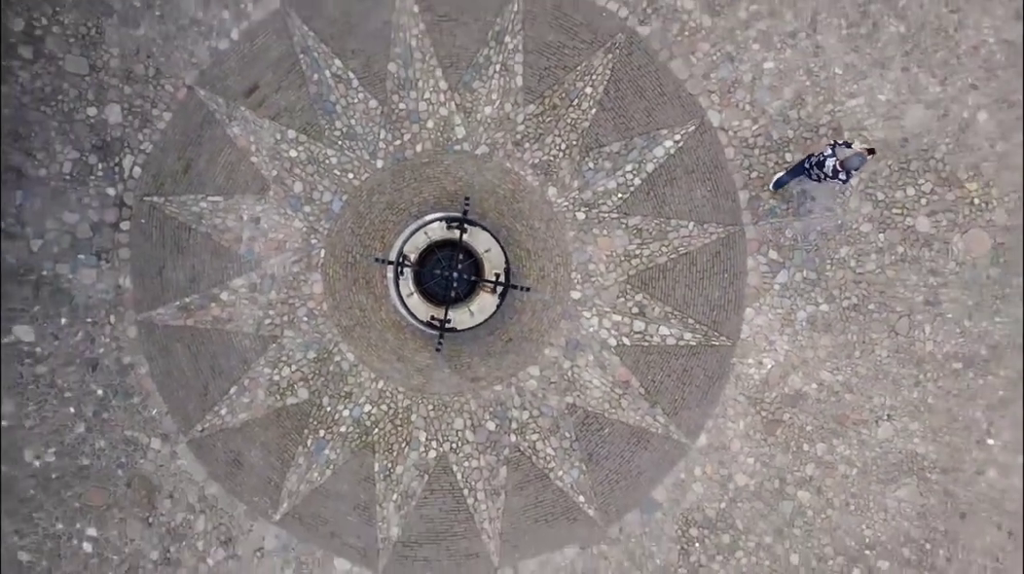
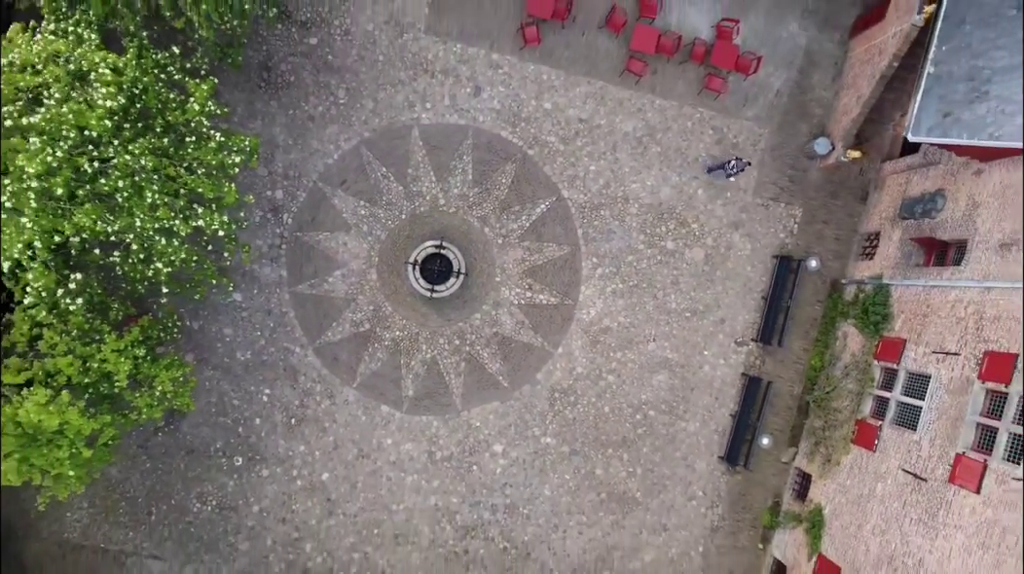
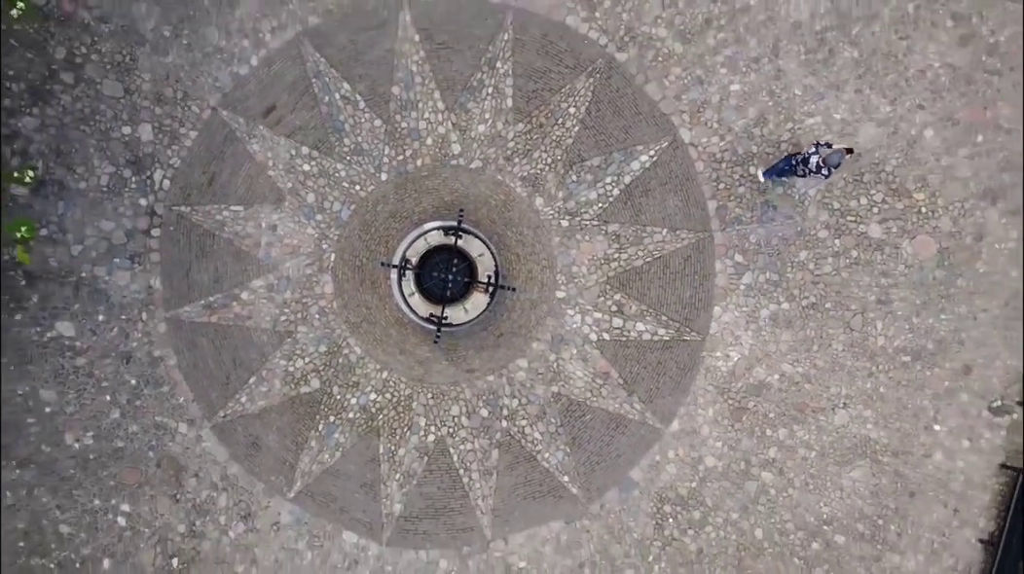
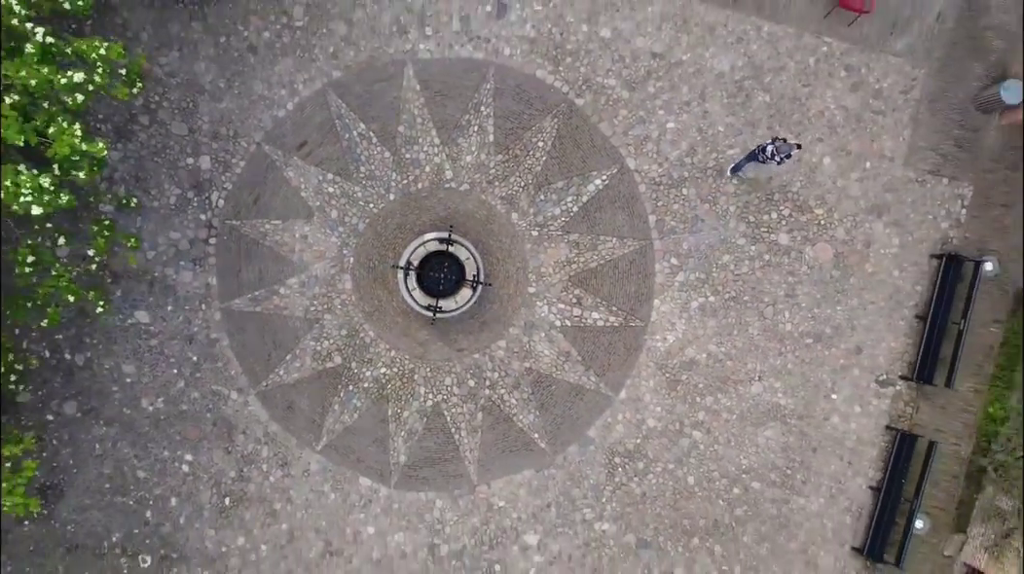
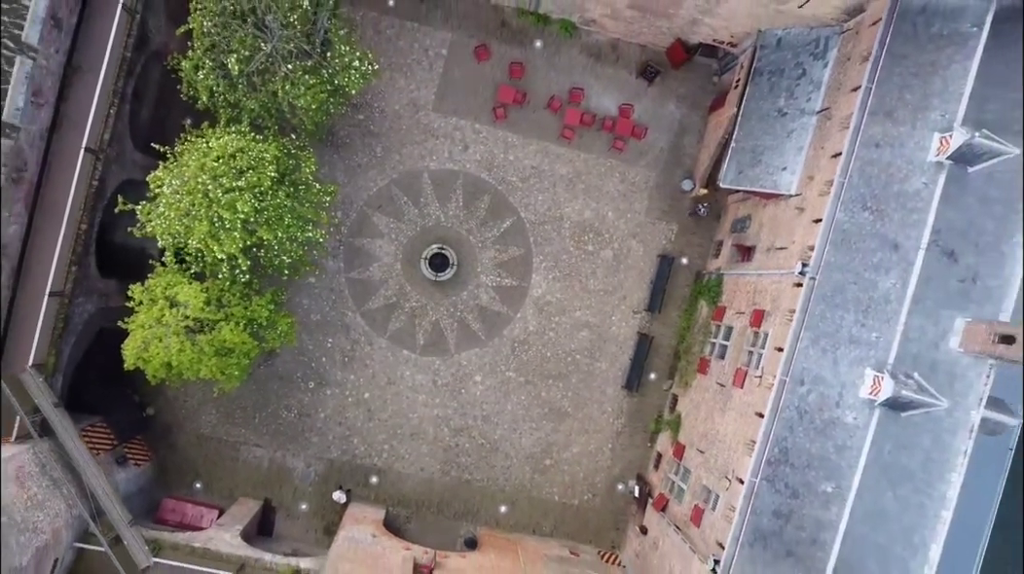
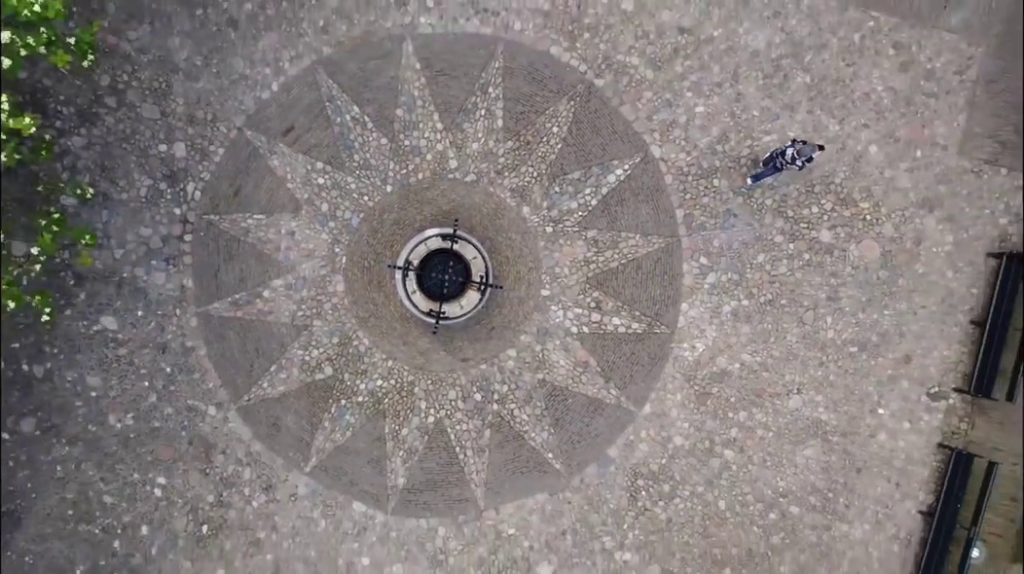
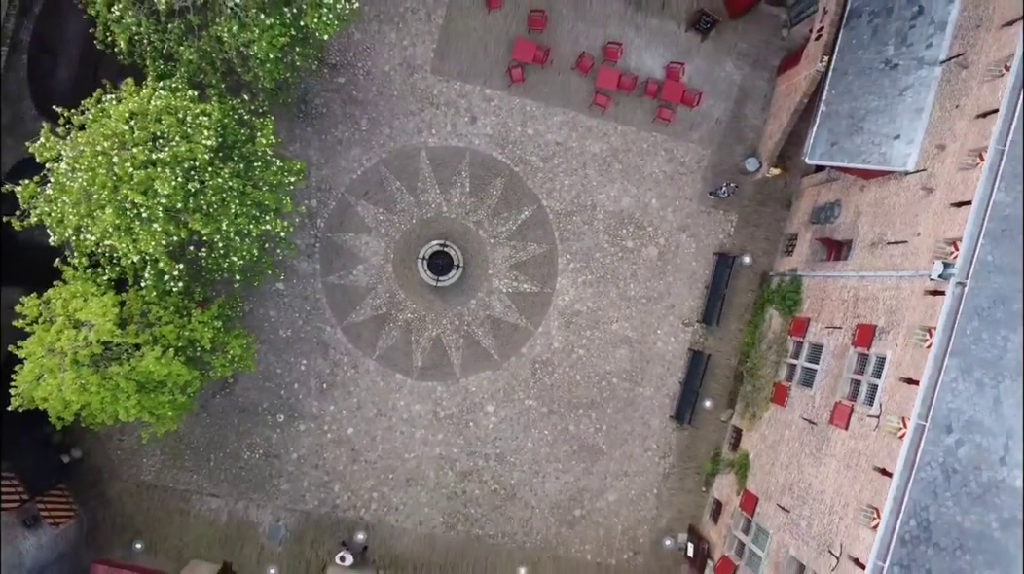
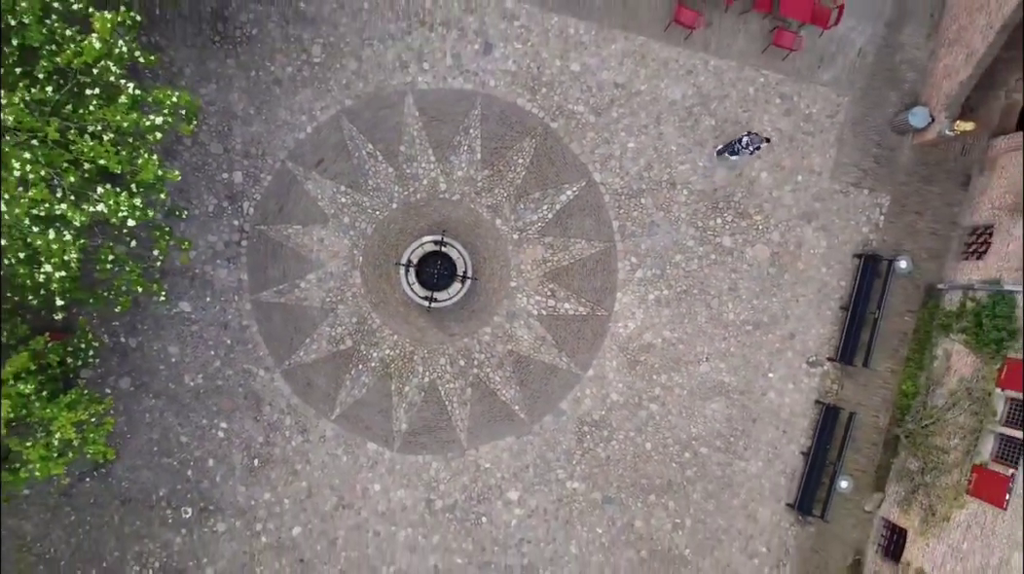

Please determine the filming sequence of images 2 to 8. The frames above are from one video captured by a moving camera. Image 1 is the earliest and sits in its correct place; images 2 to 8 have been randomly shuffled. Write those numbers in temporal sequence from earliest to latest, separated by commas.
3, 6, 4, 8, 2, 7, 5
